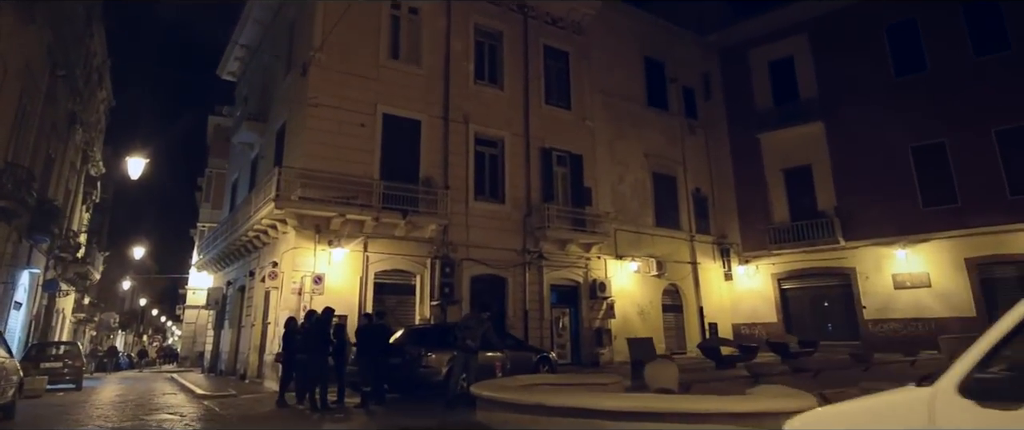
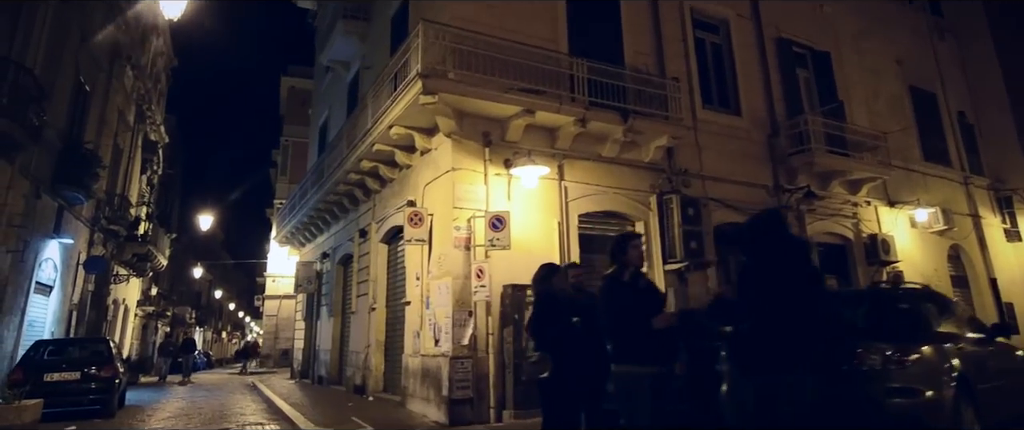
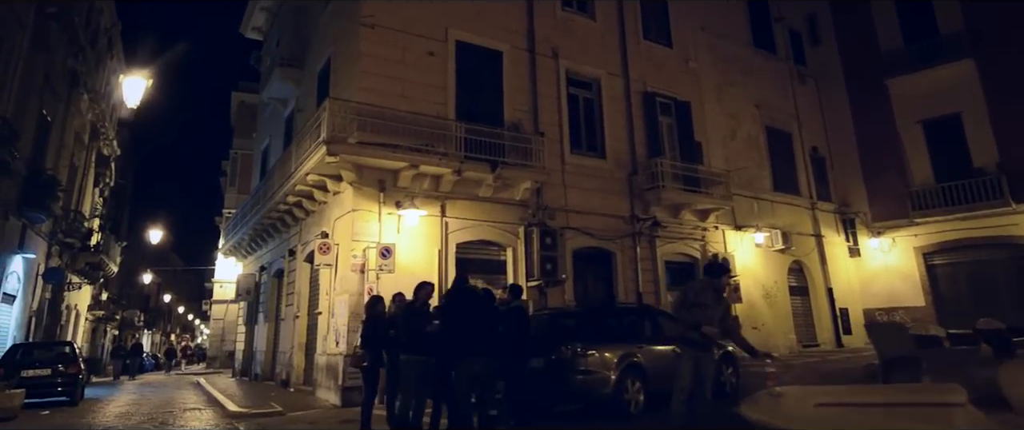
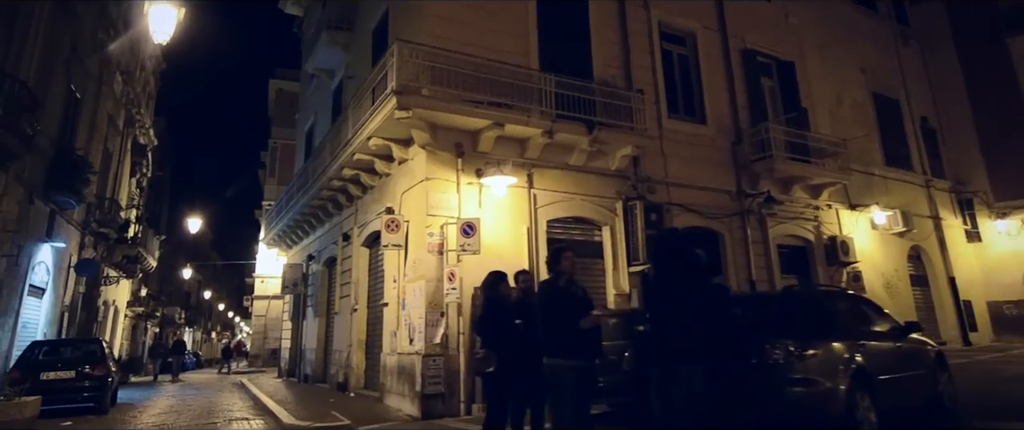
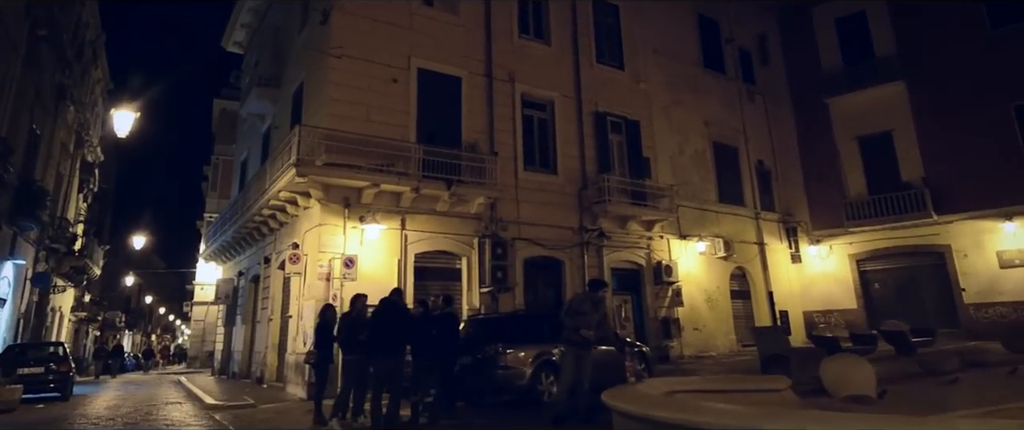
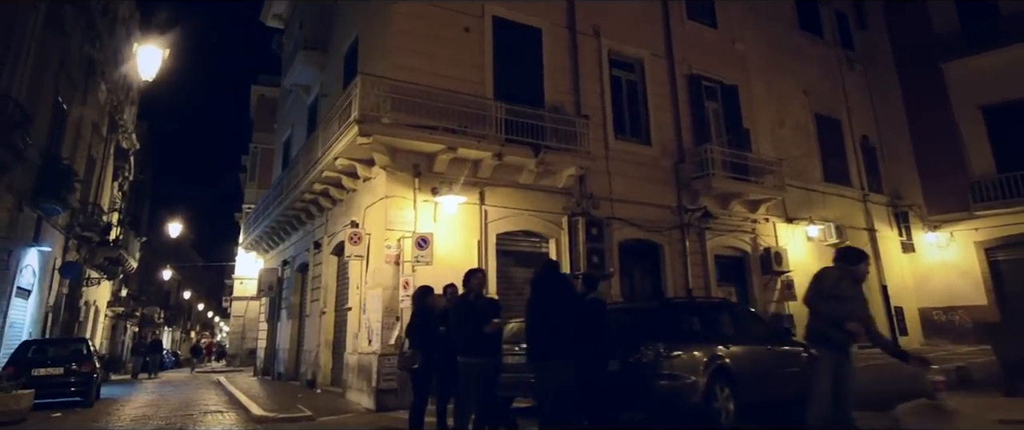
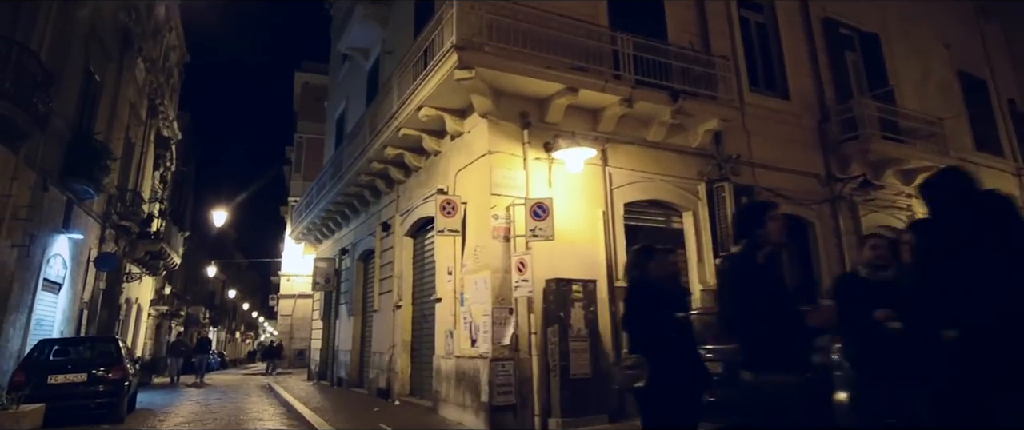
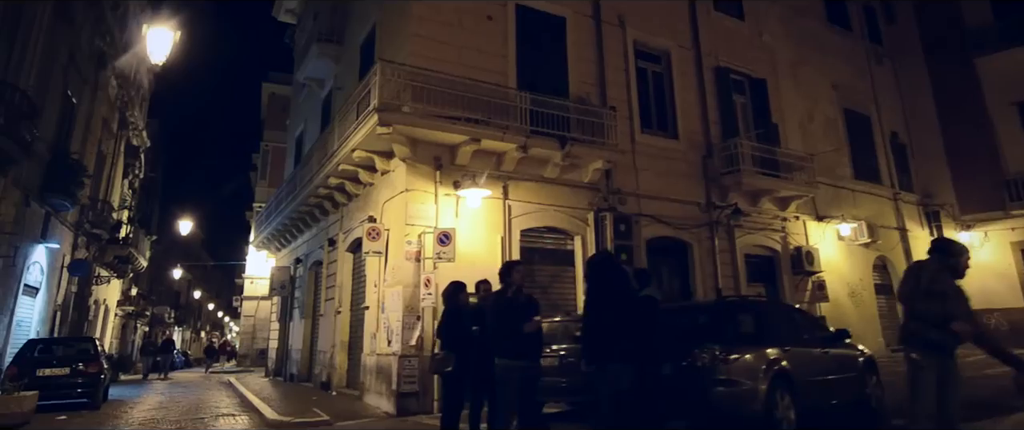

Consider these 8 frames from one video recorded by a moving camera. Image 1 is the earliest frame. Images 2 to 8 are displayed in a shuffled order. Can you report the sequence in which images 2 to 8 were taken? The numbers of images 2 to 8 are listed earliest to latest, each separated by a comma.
5, 3, 6, 8, 4, 2, 7
